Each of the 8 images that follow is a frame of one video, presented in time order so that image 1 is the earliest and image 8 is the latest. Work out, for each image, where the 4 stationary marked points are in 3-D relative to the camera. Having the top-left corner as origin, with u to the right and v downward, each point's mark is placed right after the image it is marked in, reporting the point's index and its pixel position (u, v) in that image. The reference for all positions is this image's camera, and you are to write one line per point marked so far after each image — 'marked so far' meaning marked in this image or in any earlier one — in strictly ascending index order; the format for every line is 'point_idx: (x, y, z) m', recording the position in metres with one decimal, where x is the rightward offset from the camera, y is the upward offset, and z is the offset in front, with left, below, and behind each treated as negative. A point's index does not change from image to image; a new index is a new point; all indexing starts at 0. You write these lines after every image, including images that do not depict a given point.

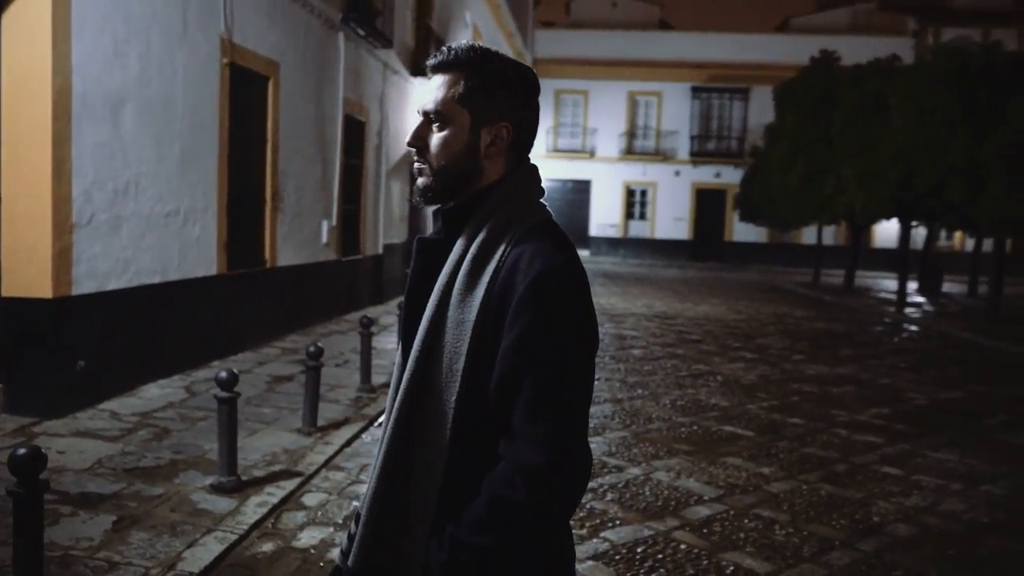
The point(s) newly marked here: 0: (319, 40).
0: (-2.4, +3.1, +10.3) m
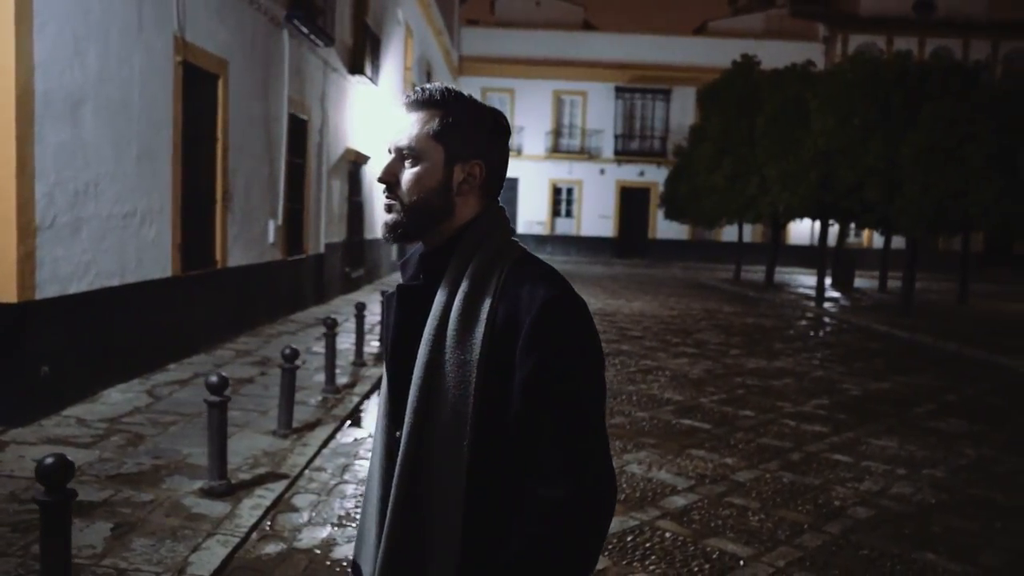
0: (-3.0, +3.1, +10.2) m
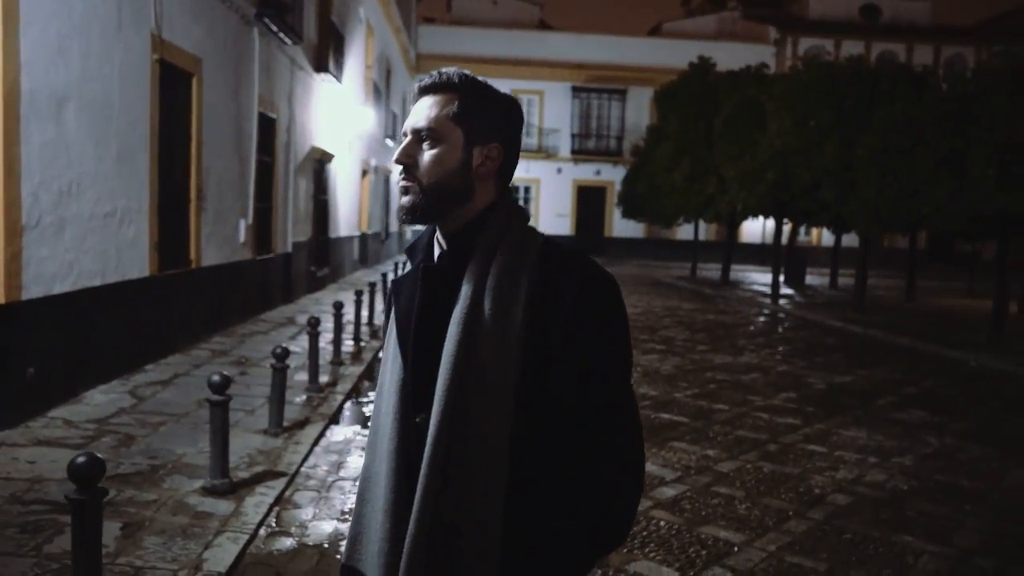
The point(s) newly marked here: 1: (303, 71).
0: (-3.4, +3.1, +10.1) m
1: (-3.5, +3.6, +14.0) m
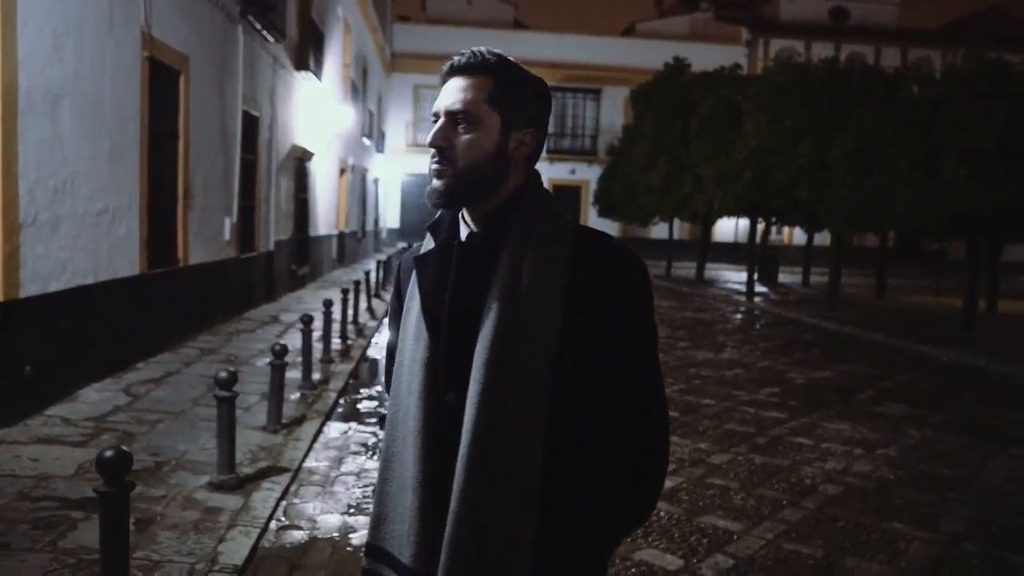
0: (-3.5, +3.1, +10.1) m
1: (-3.8, +3.7, +13.9) m
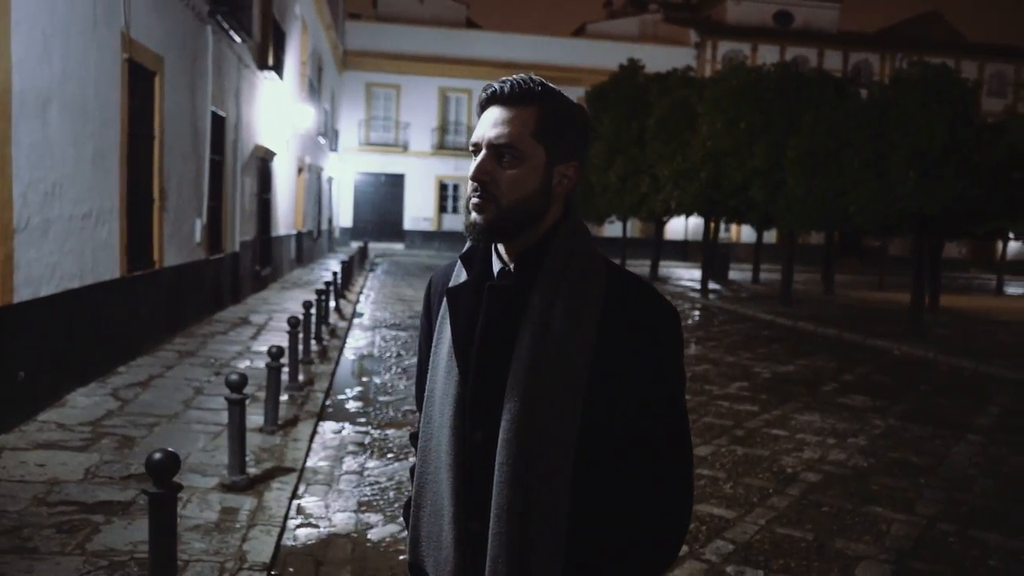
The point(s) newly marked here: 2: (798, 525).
0: (-3.9, +3.1, +10.0) m
1: (-4.4, +3.6, +13.8) m
2: (+1.7, -1.4, +4.9) m
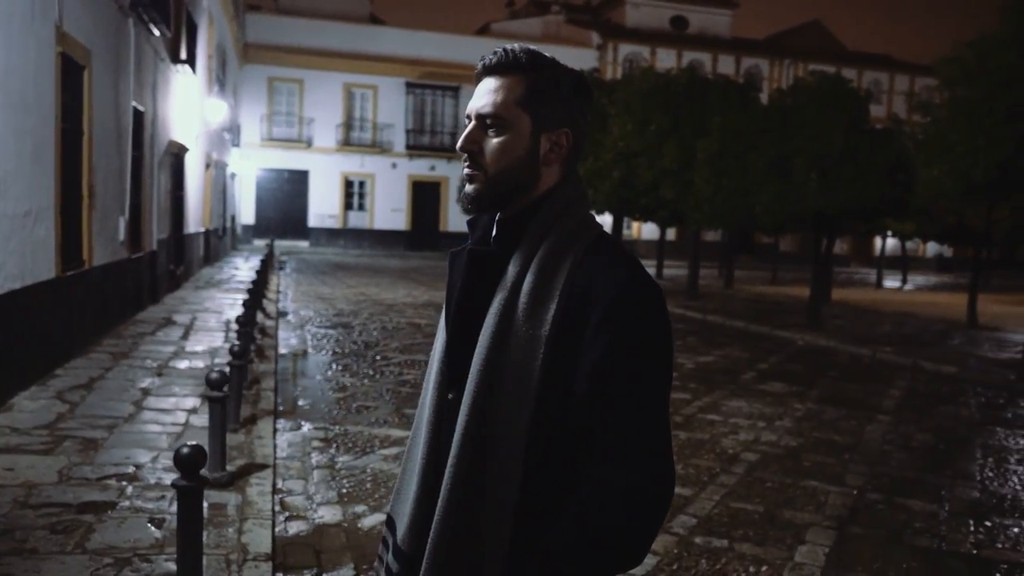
0: (-4.7, +3.1, +9.8) m
1: (-5.7, +3.7, +13.5) m
2: (+1.5, -1.4, +5.3) m
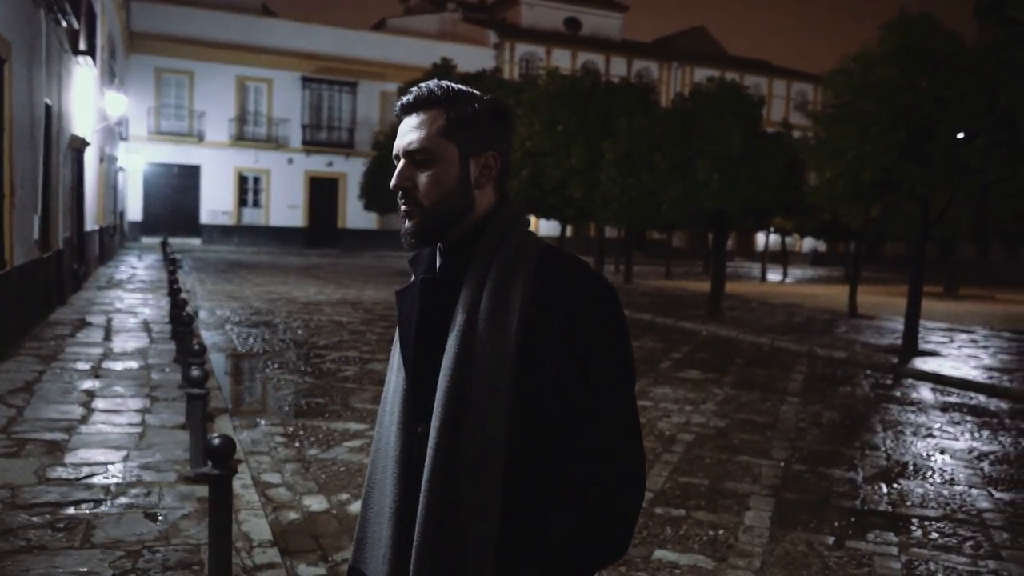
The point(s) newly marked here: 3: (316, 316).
0: (-5.5, +3.1, +9.4) m
1: (-7.0, +3.6, +13.0) m
2: (+1.3, -1.3, +5.9) m
3: (-3.2, -0.5, +13.7) m
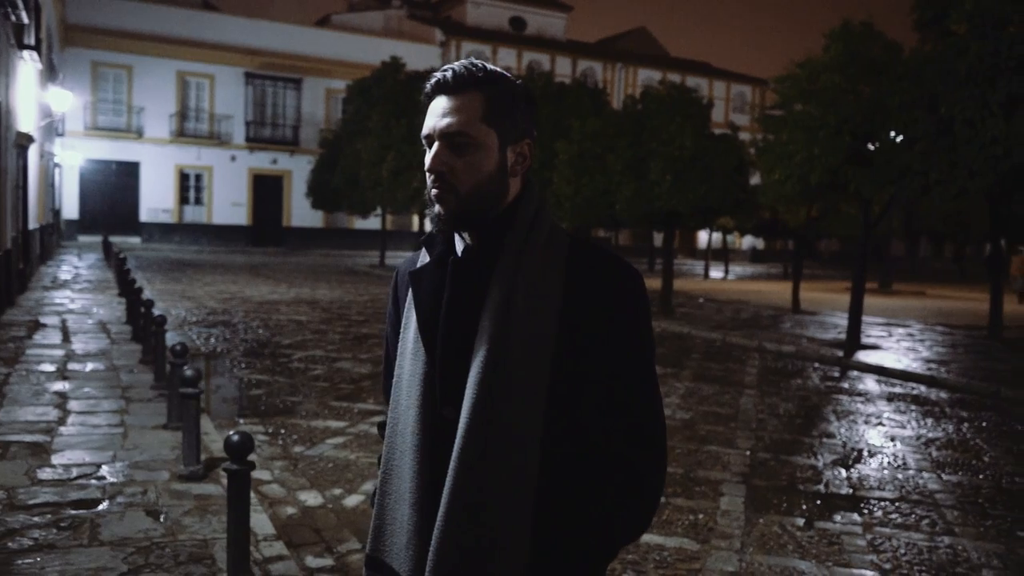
0: (-5.9, +3.1, +9.2) m
1: (-7.6, +3.6, +12.6) m
2: (+1.1, -1.3, +6.1) m
3: (-3.9, -0.5, +13.7) m
